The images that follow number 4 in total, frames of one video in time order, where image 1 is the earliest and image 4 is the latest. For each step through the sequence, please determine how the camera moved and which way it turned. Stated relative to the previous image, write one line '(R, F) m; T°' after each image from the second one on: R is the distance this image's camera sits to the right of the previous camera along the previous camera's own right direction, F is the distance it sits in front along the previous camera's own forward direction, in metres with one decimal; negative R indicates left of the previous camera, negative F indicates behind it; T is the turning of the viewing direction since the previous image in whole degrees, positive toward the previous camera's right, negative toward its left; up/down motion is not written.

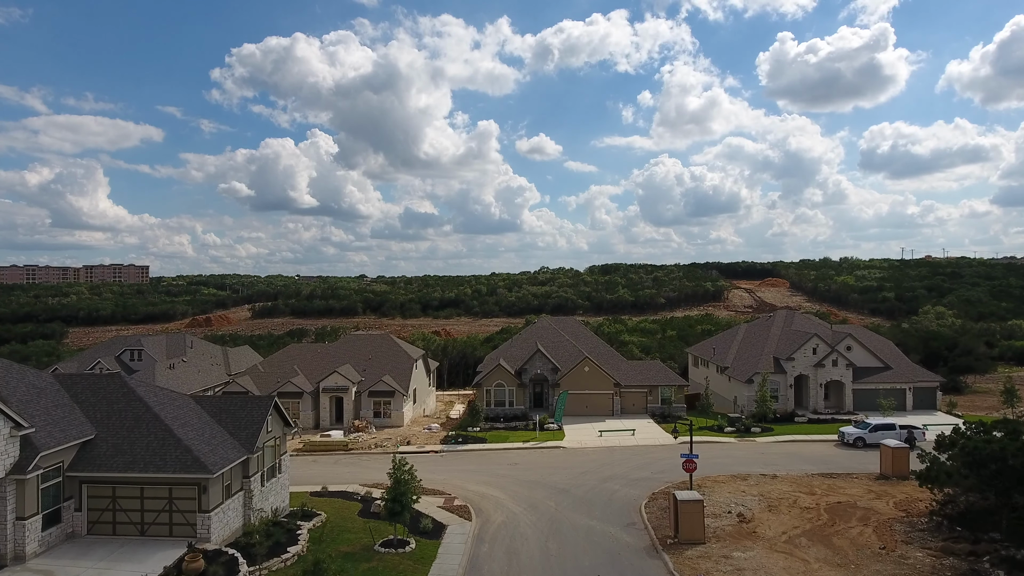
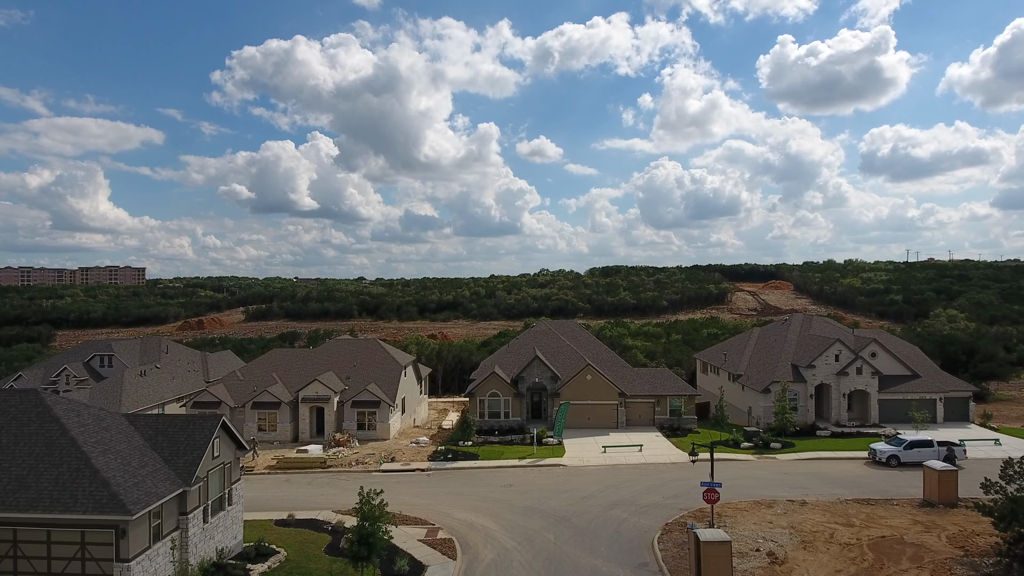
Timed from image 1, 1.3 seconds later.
(+0.2, +3.3) m; 0°
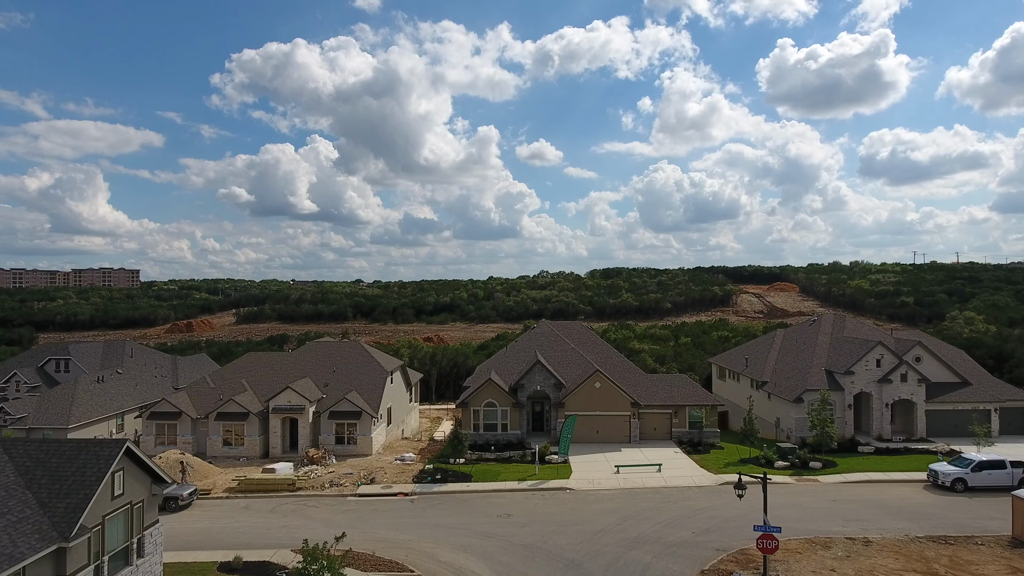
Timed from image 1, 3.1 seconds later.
(0.0, +4.4) m; 0°
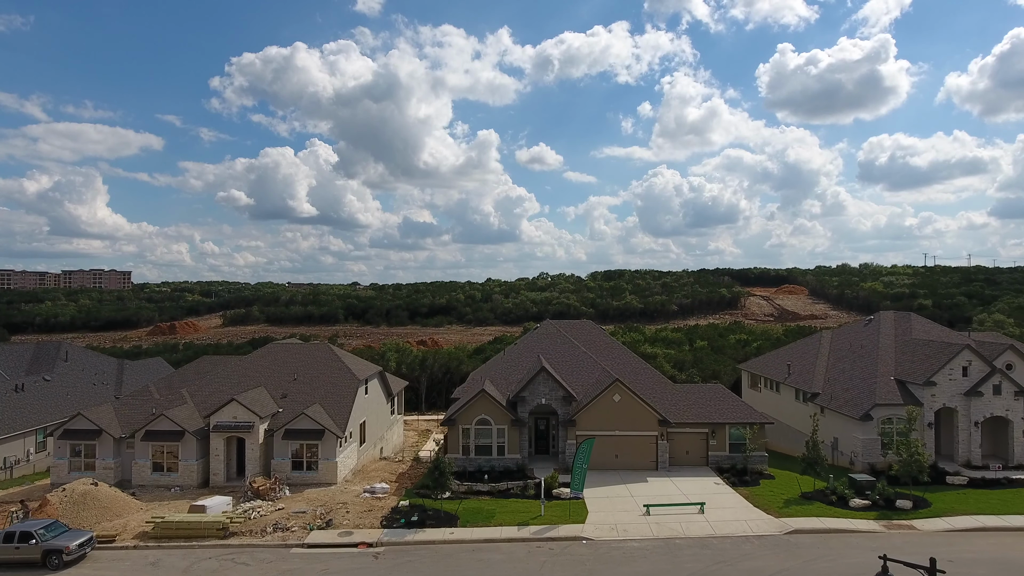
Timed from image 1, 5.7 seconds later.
(0.0, +6.5) m; 0°
